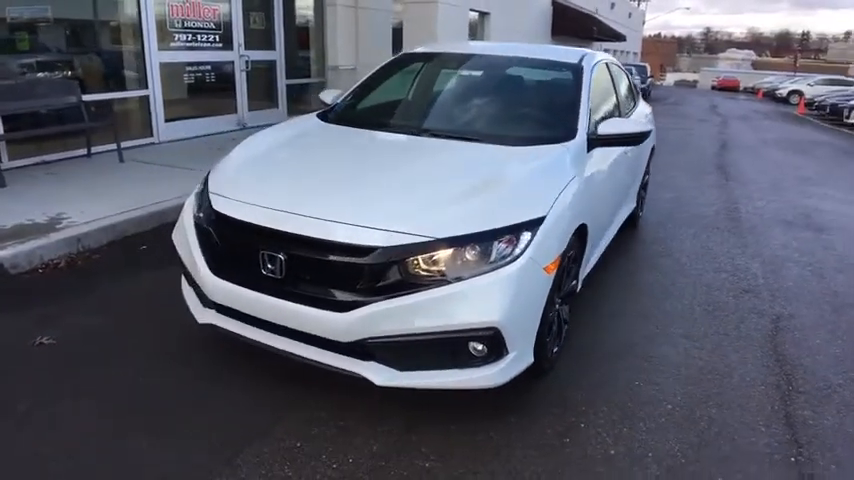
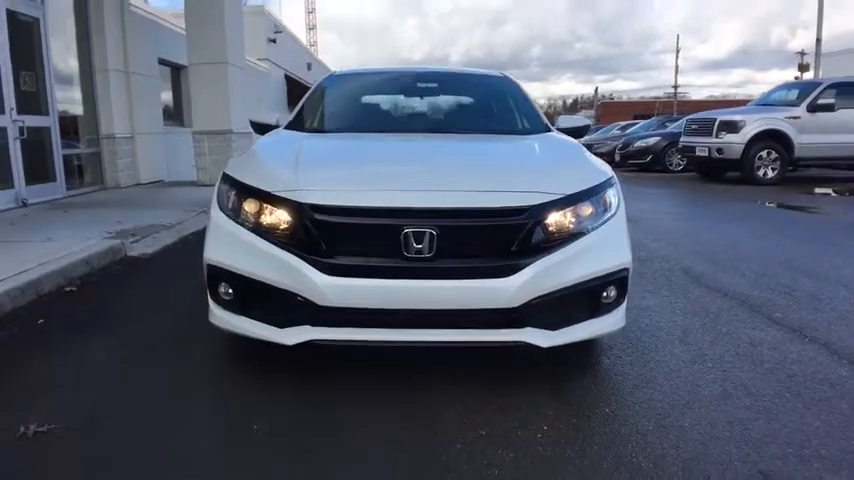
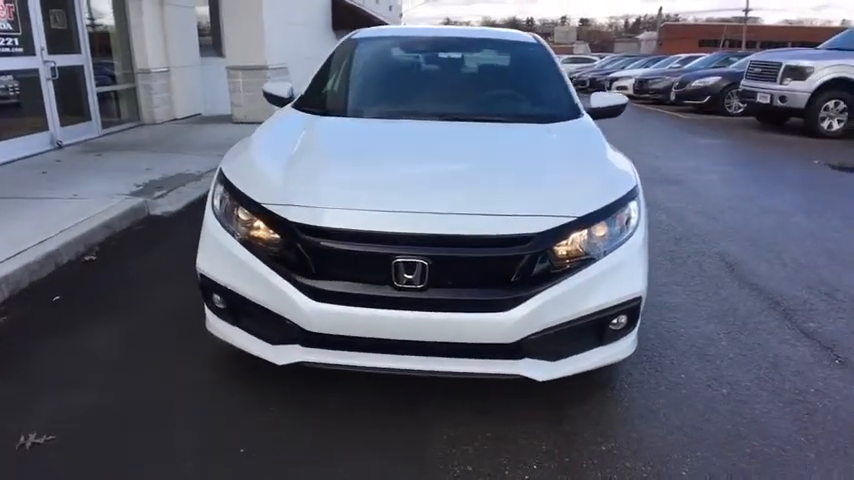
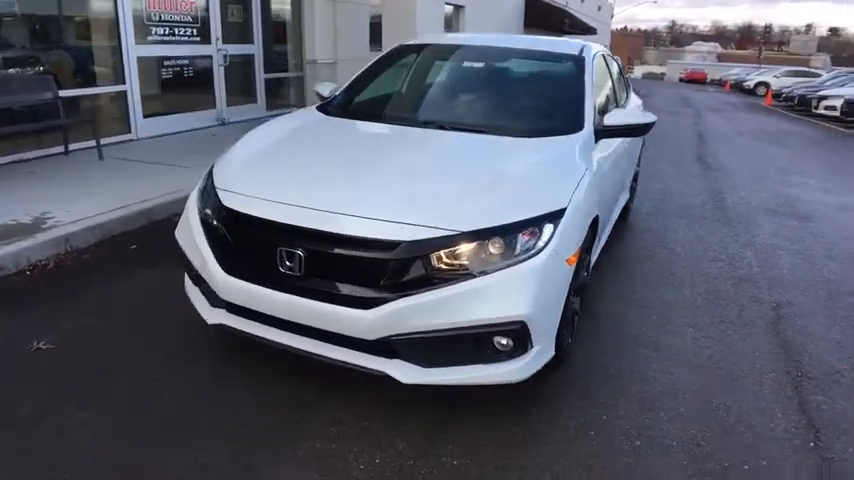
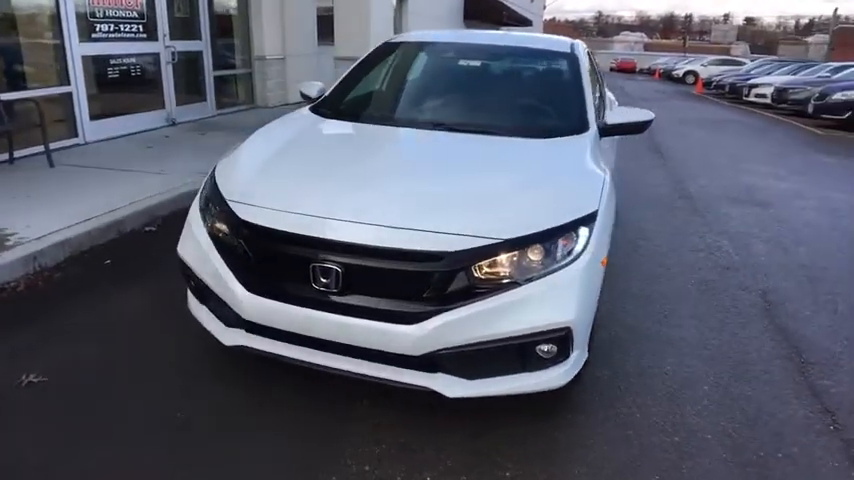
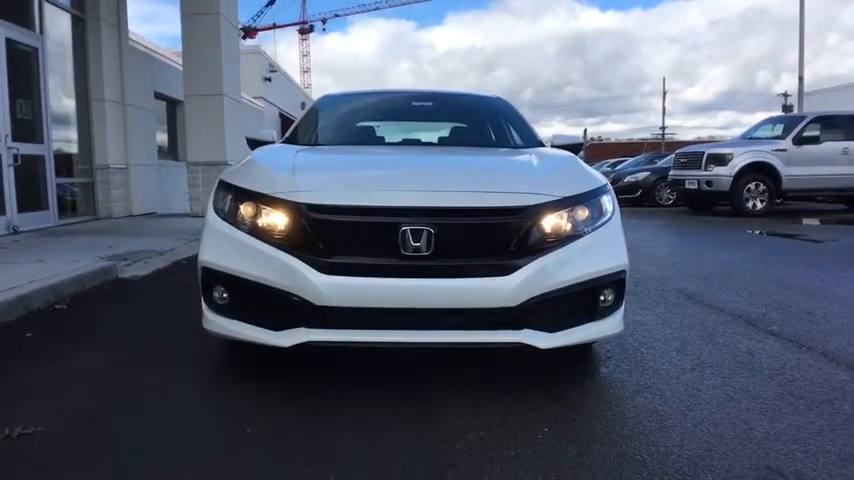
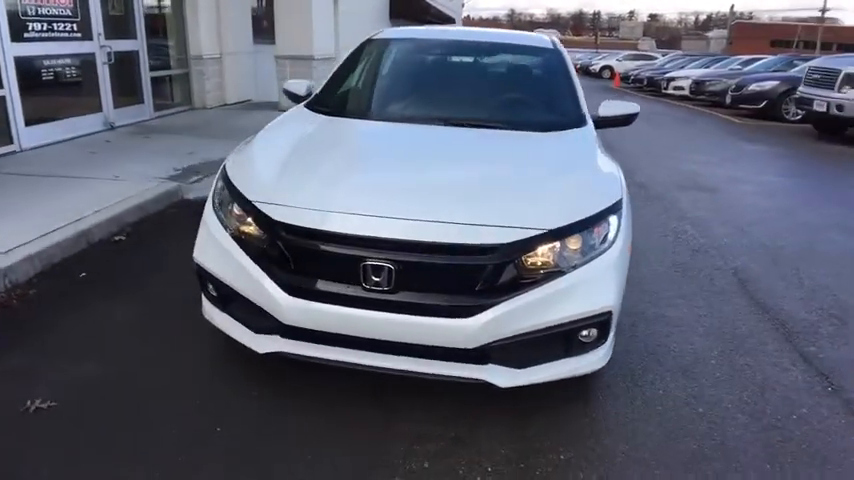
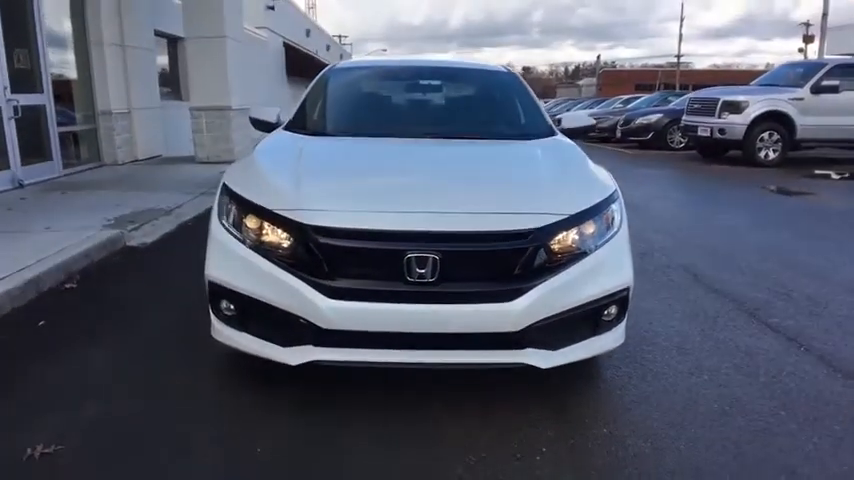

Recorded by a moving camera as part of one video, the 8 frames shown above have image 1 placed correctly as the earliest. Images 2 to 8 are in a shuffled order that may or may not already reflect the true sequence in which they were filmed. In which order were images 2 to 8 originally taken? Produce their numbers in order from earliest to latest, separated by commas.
4, 5, 7, 3, 8, 2, 6
